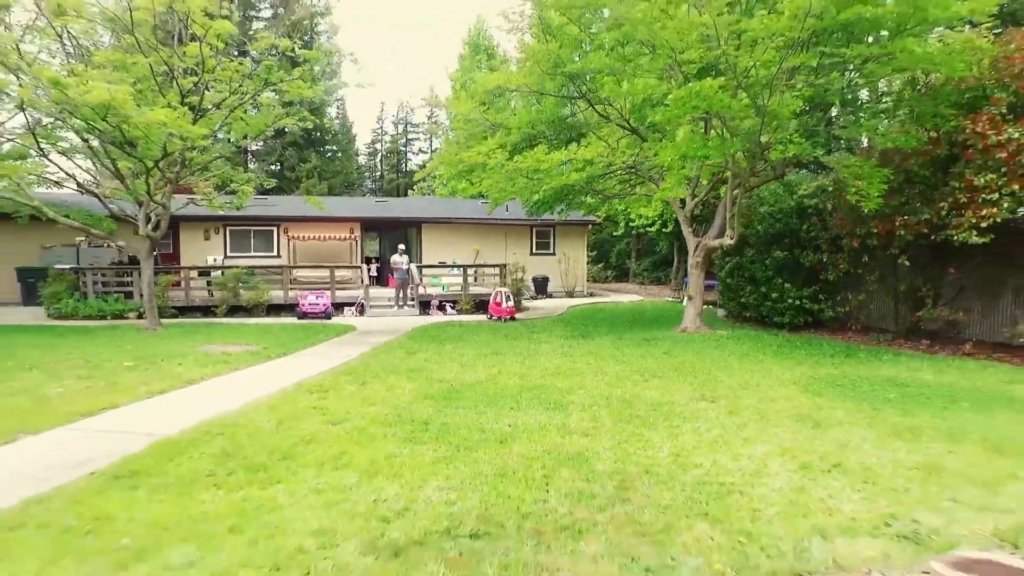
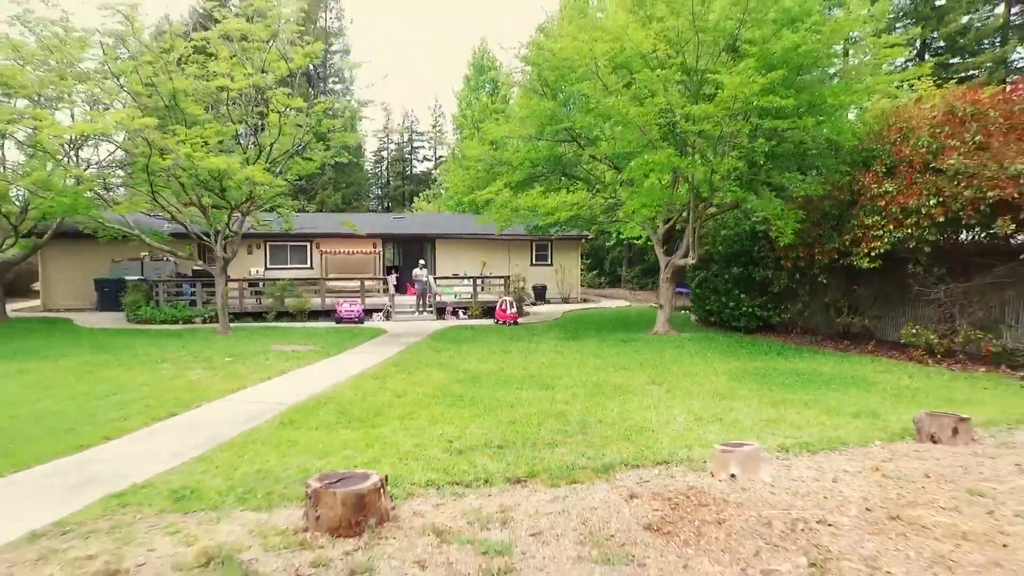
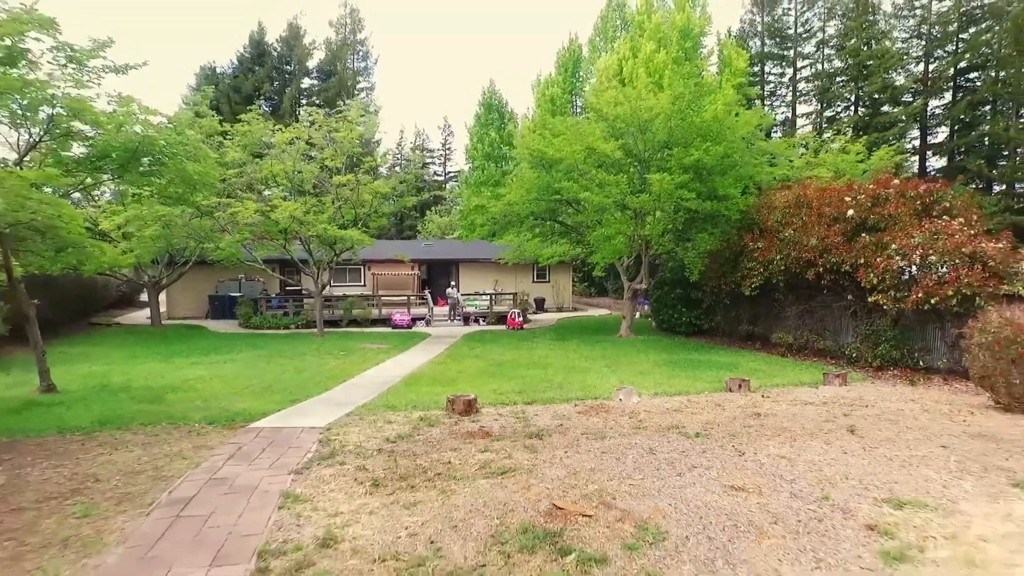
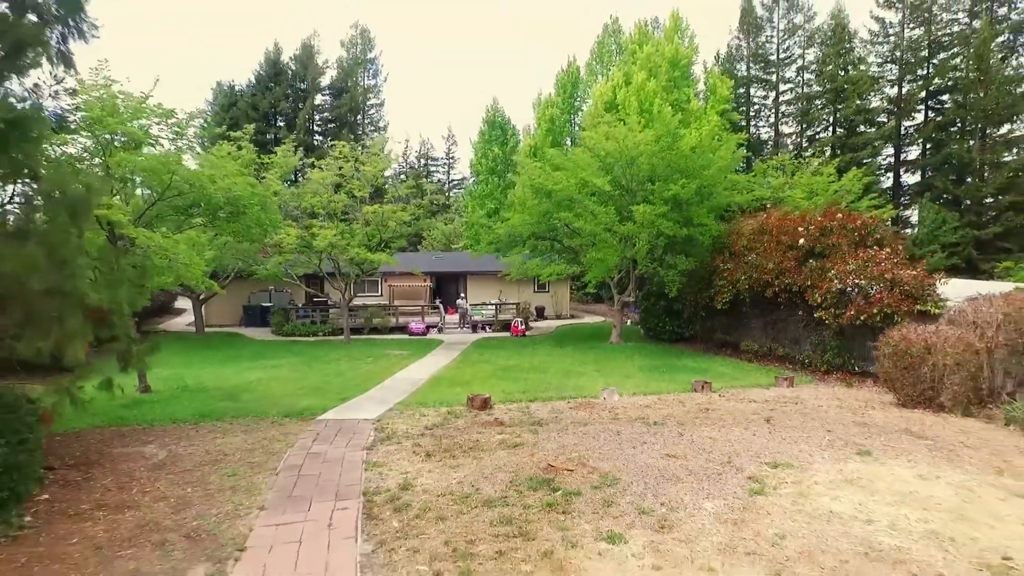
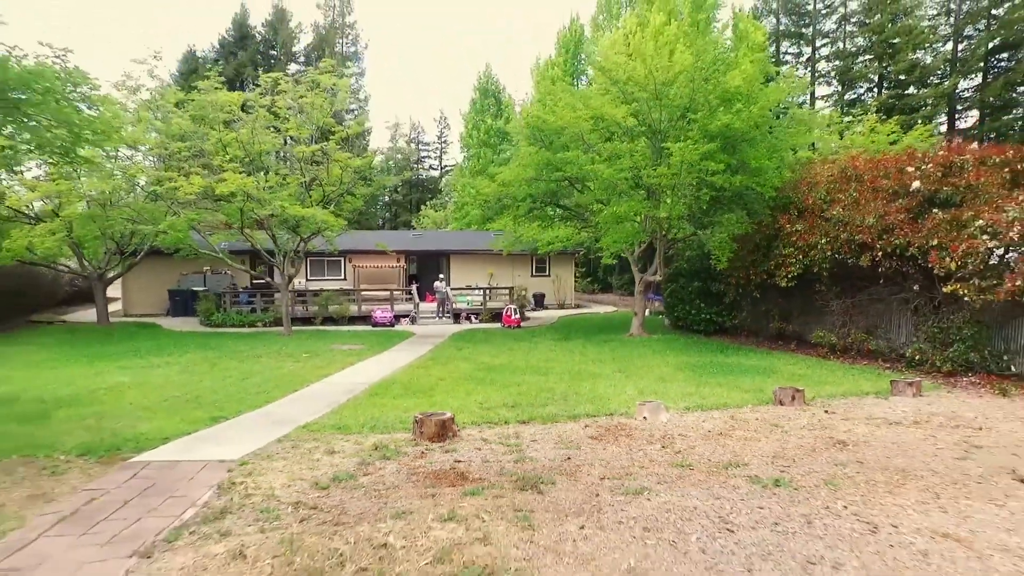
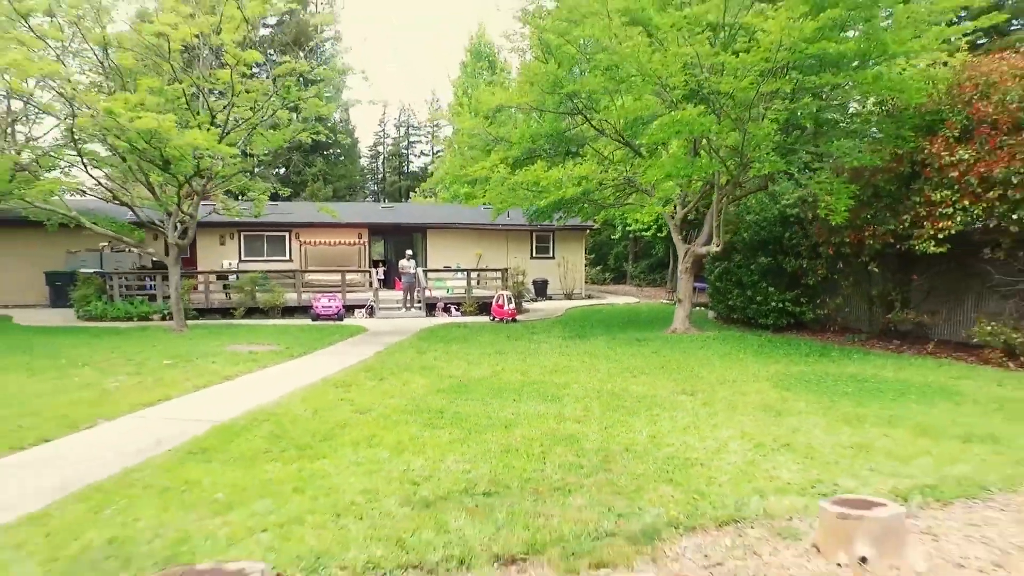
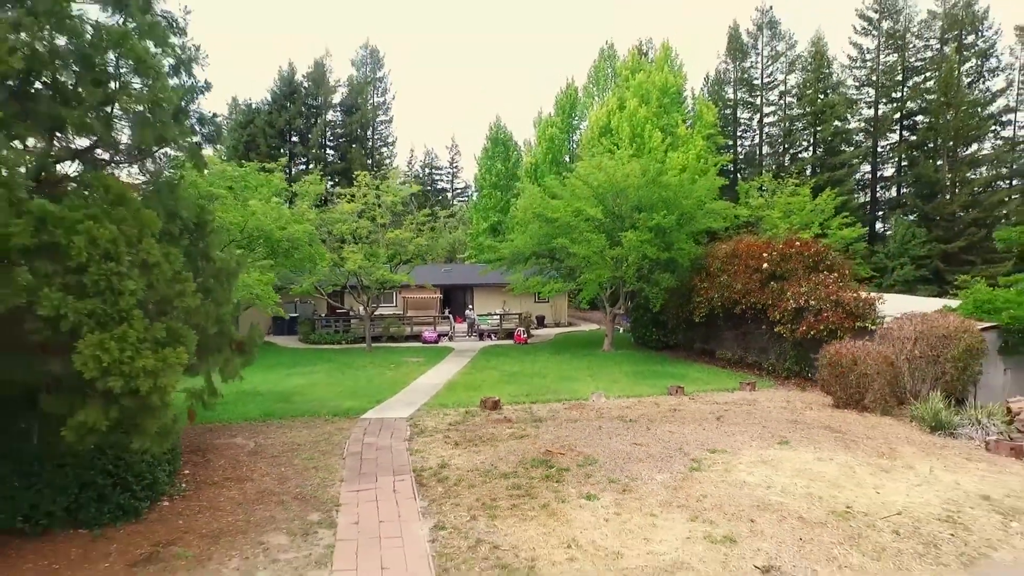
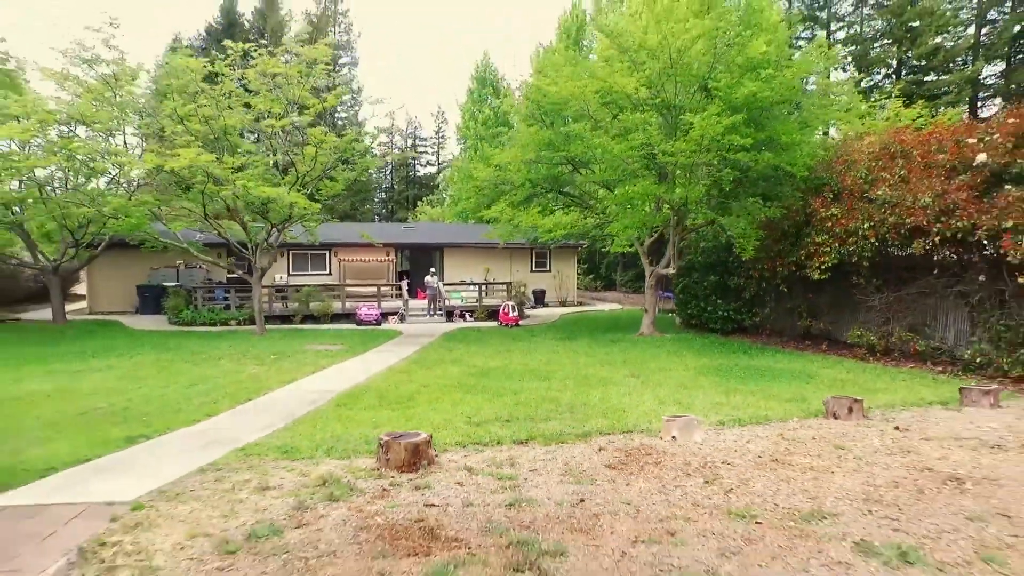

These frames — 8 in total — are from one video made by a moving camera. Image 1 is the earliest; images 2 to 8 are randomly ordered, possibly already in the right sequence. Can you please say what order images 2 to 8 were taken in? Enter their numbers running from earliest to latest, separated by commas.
6, 2, 8, 5, 3, 4, 7
